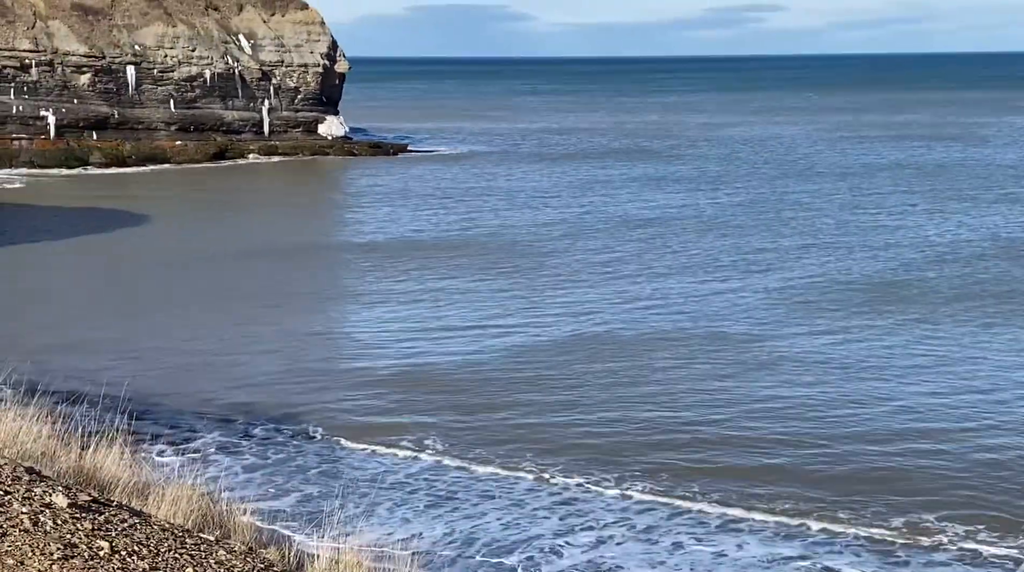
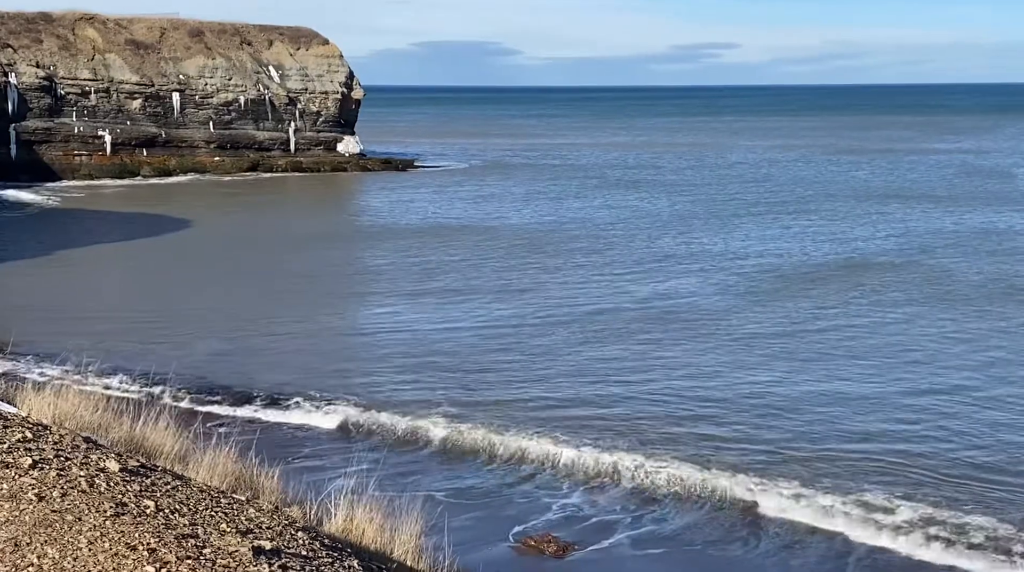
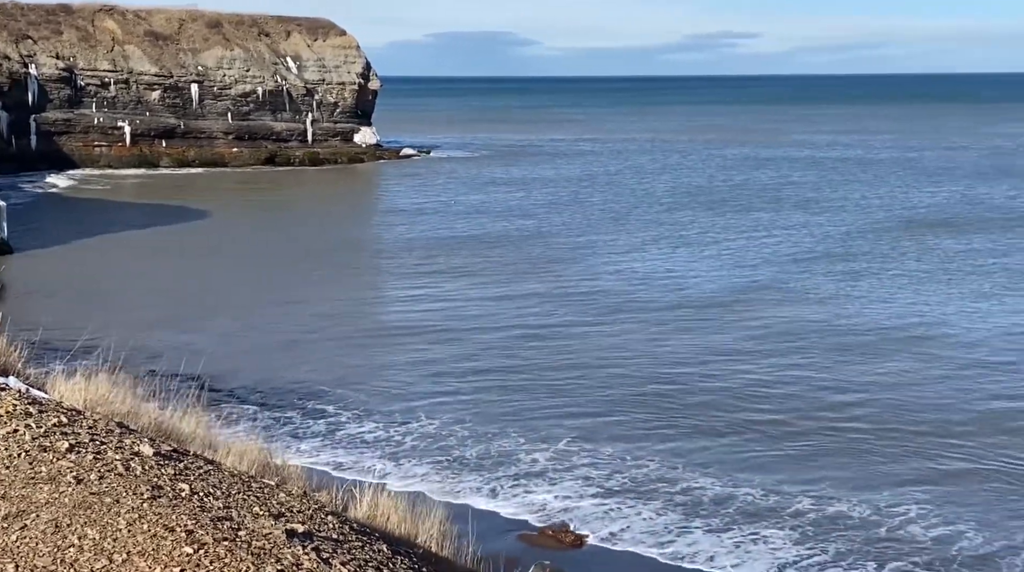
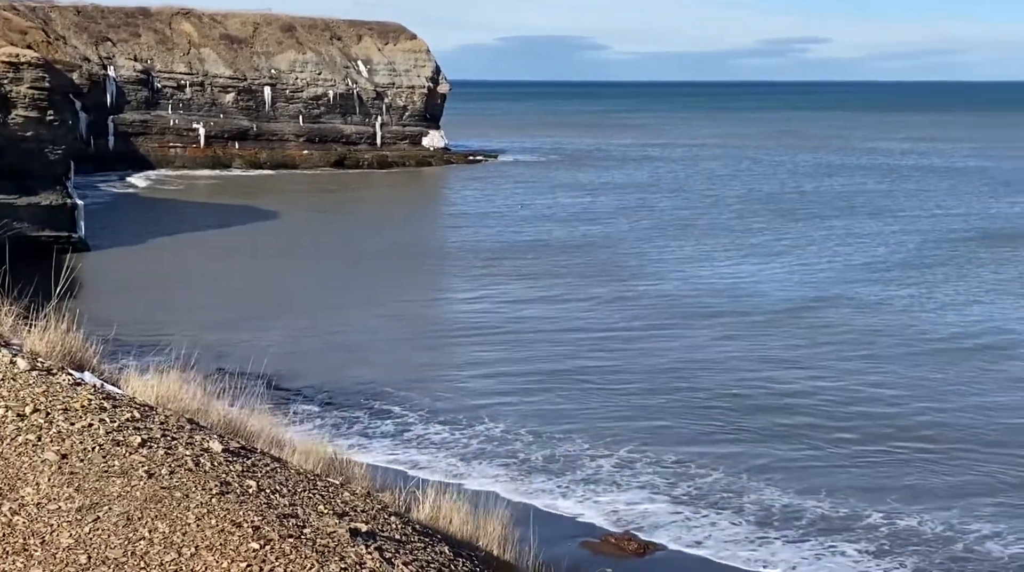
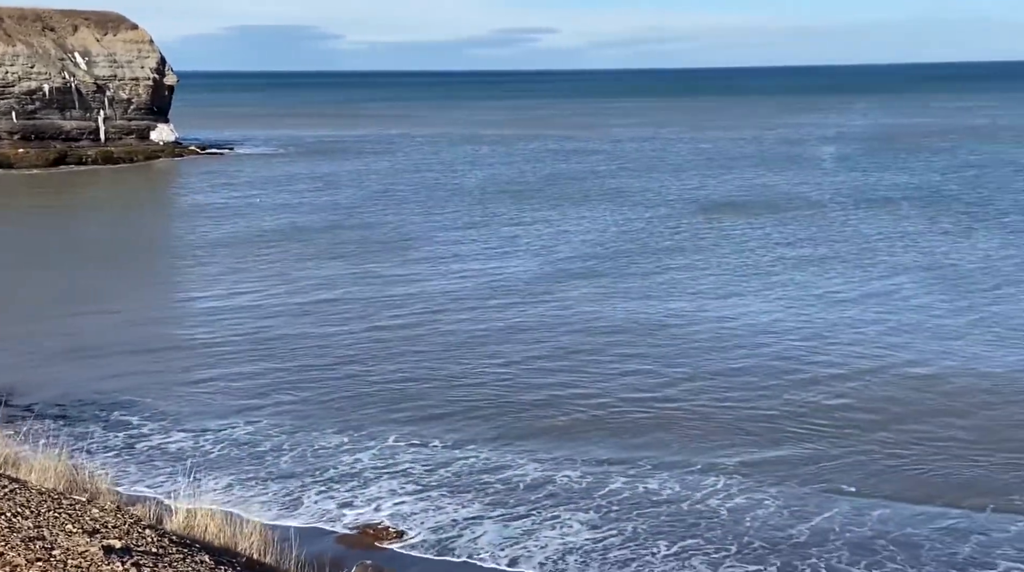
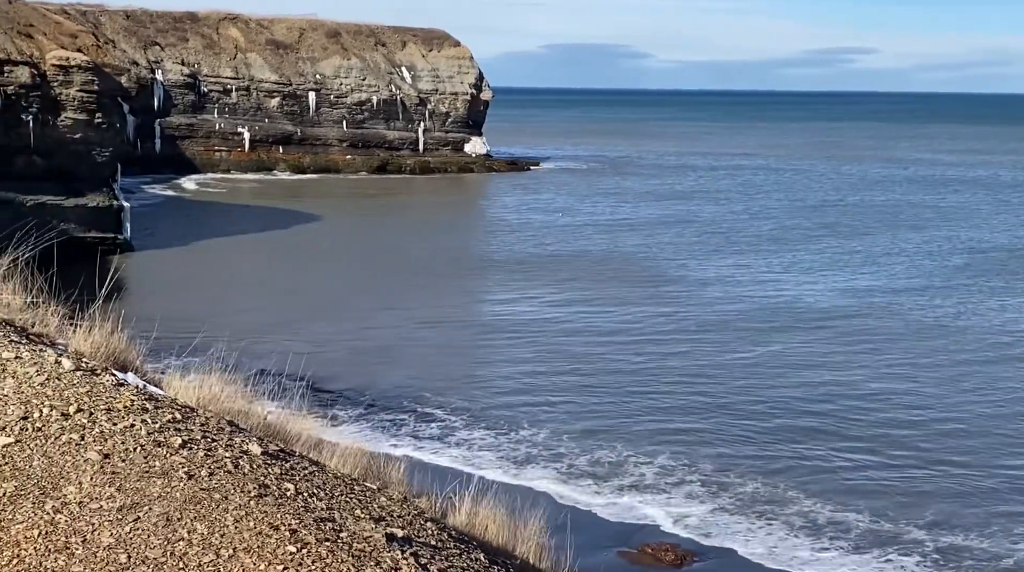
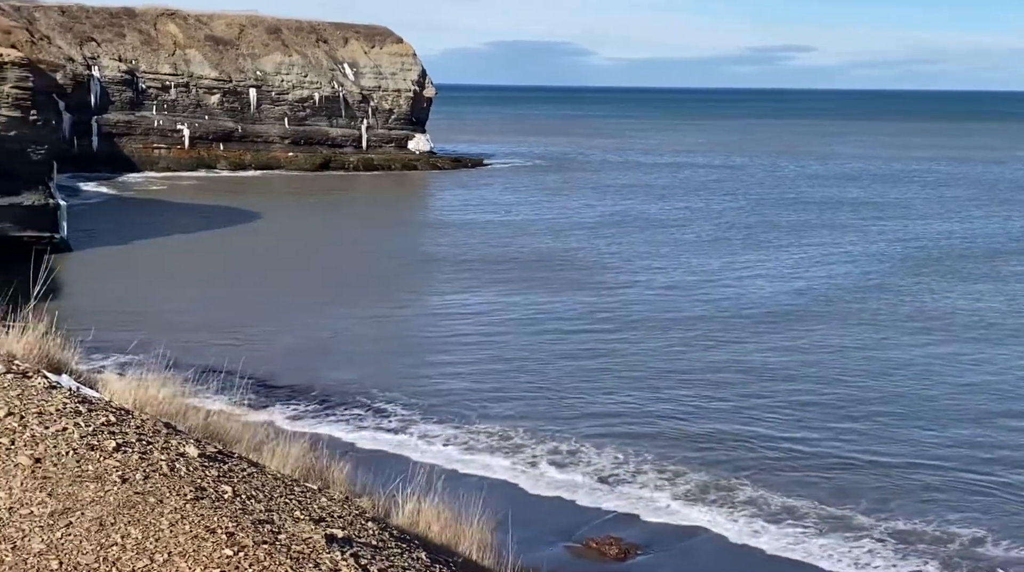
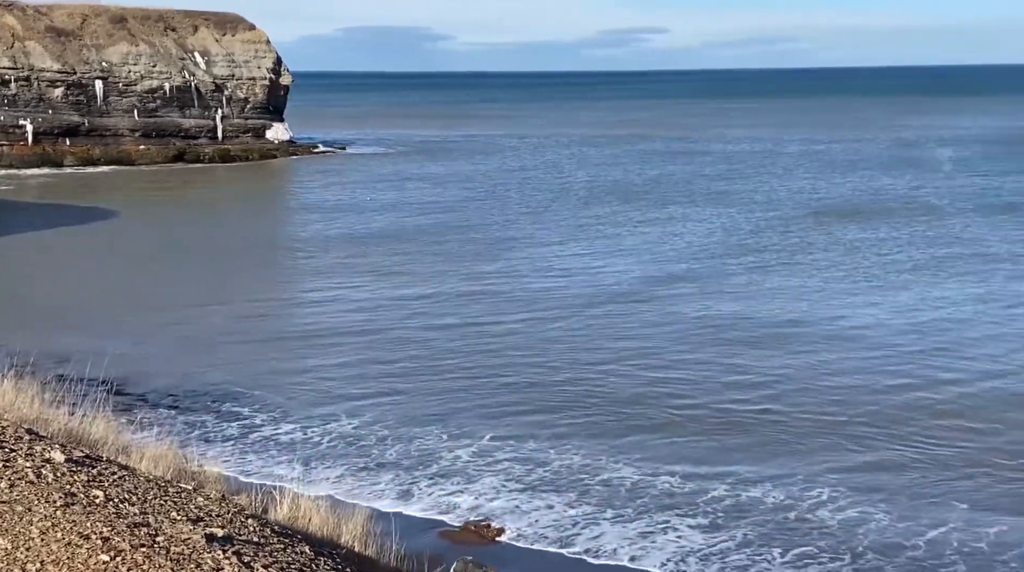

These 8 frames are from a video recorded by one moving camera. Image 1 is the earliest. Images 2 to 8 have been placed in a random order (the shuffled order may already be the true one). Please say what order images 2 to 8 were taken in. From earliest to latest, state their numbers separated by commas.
2, 7, 6, 4, 3, 8, 5
